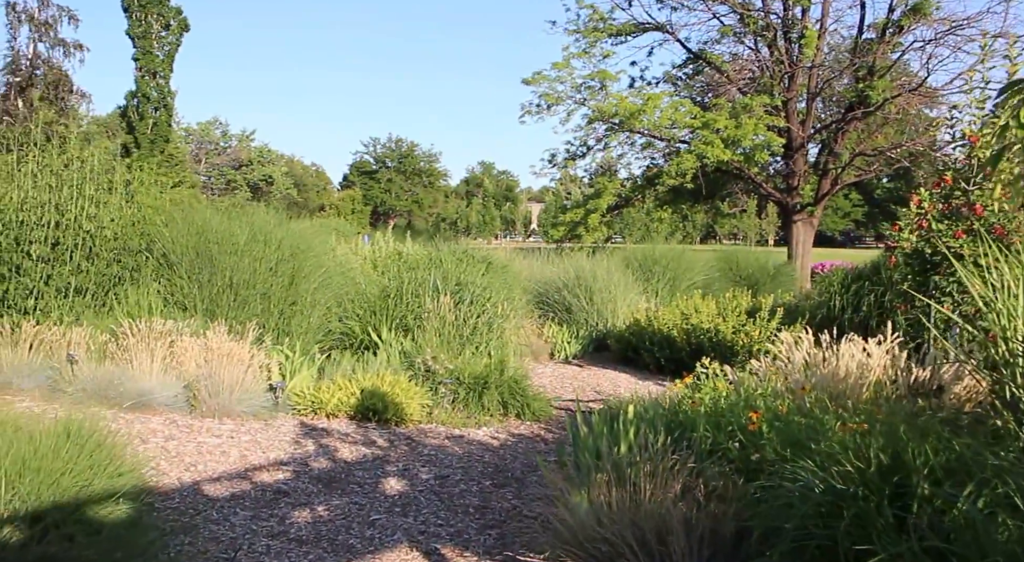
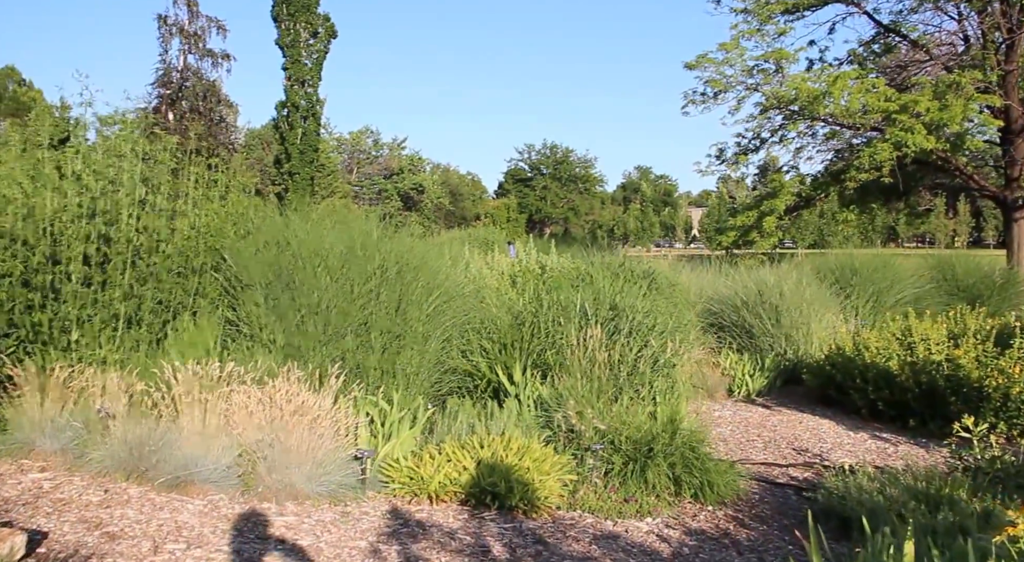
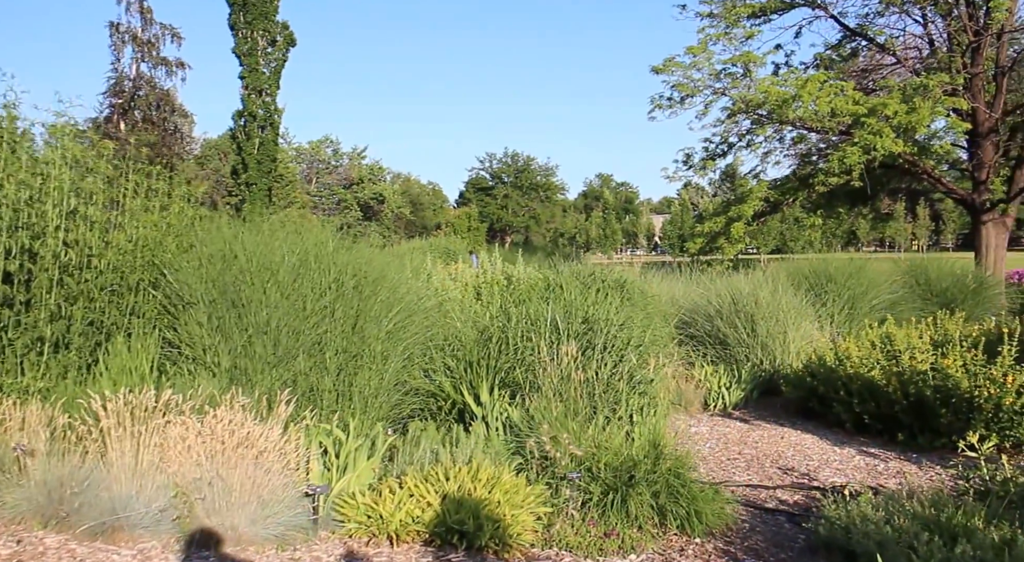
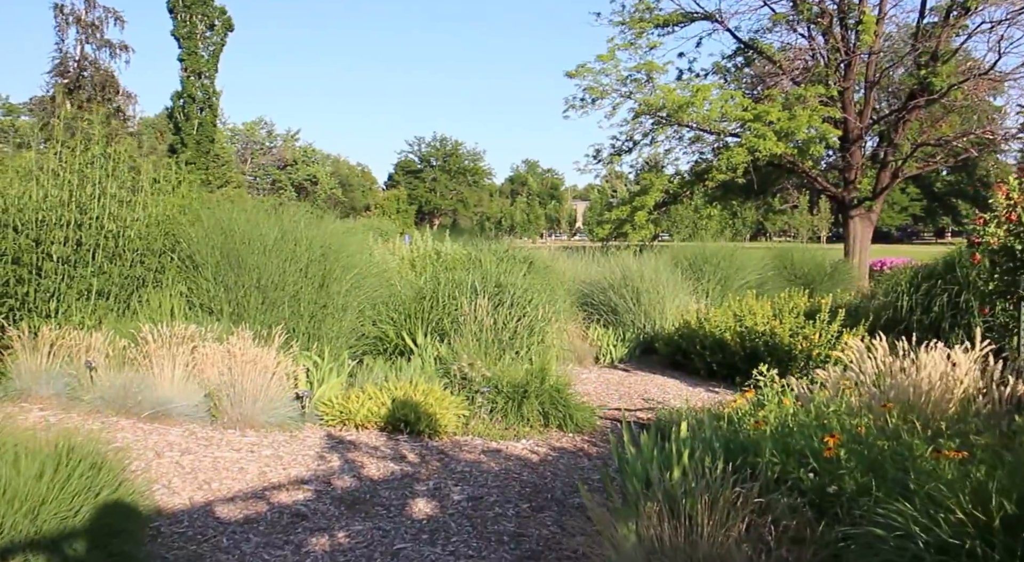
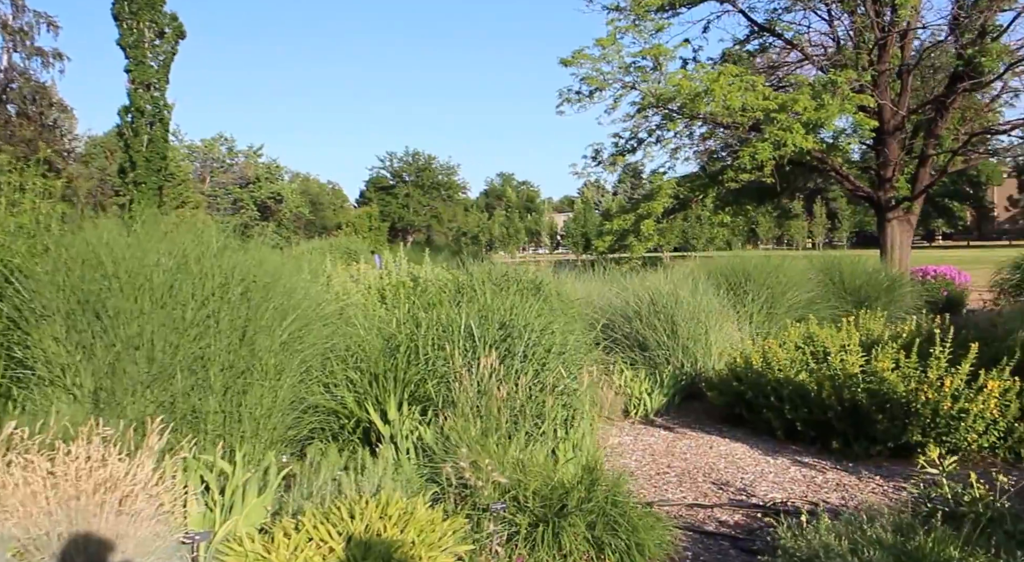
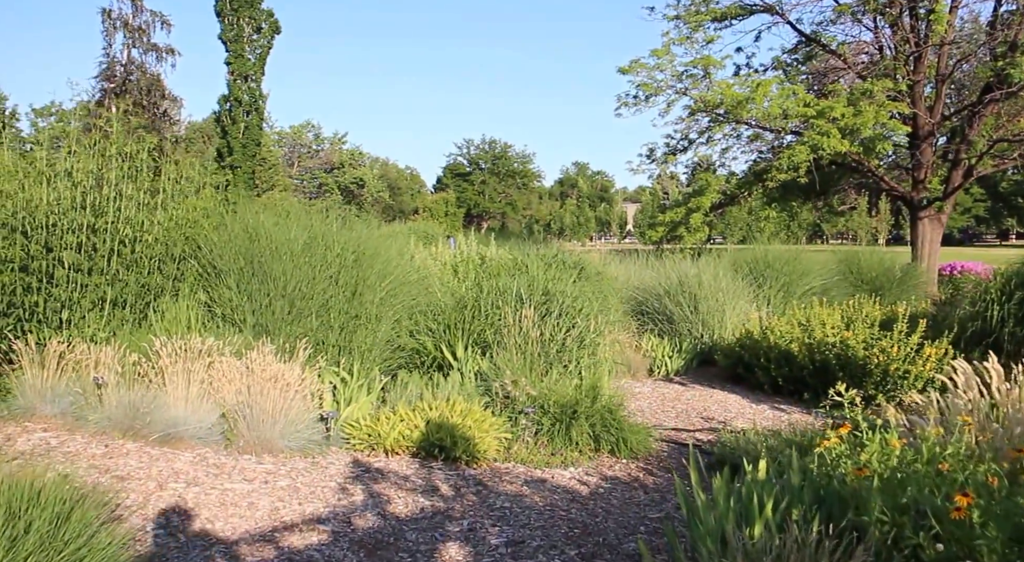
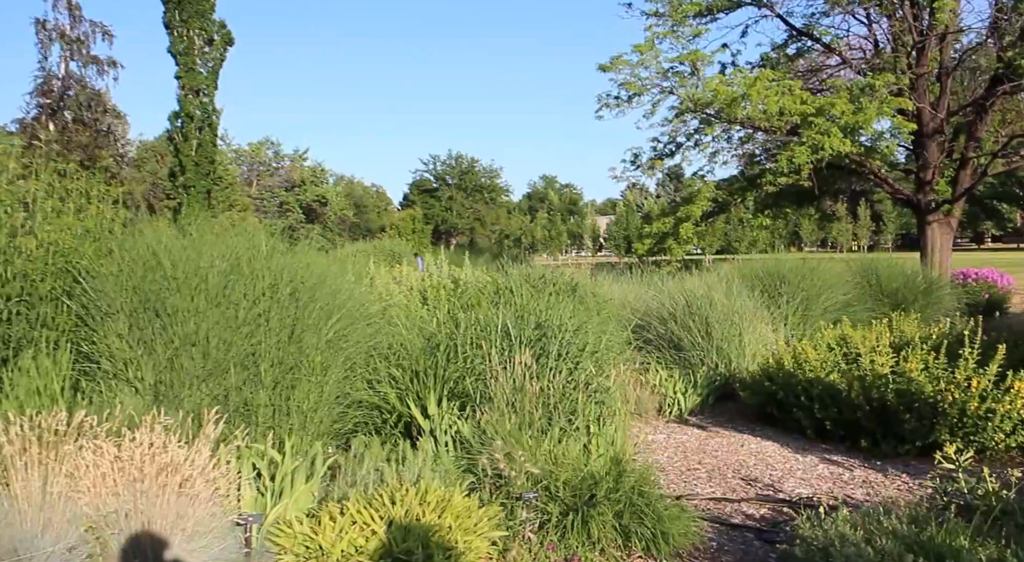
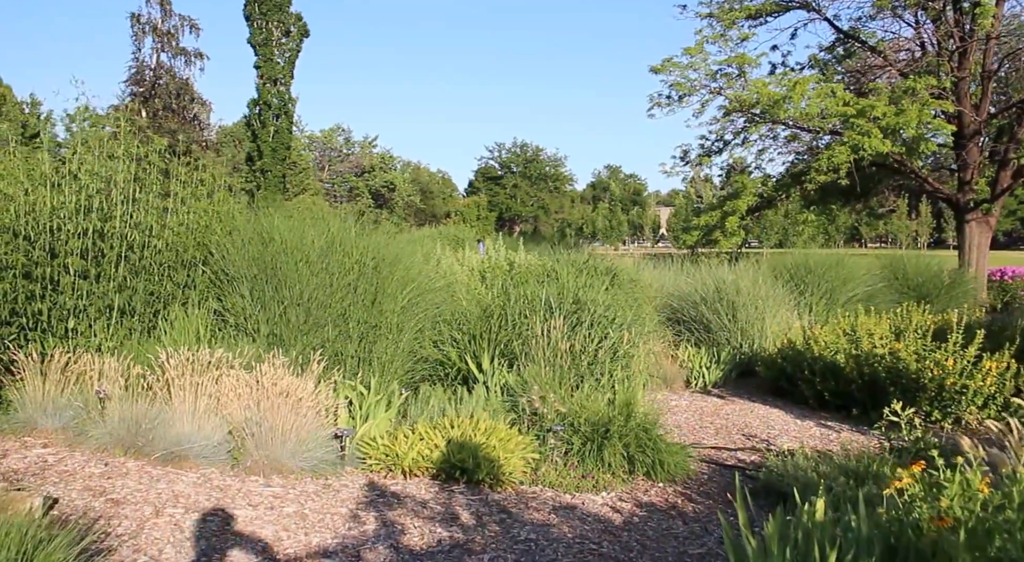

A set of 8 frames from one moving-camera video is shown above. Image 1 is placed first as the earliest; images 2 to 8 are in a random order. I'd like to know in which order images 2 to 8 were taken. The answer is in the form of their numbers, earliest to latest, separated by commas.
4, 6, 8, 2, 3, 7, 5
